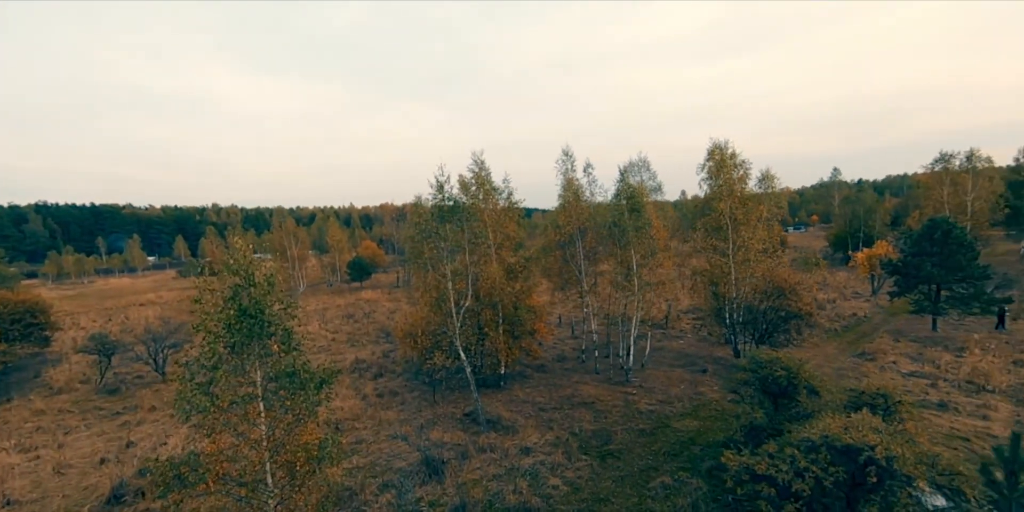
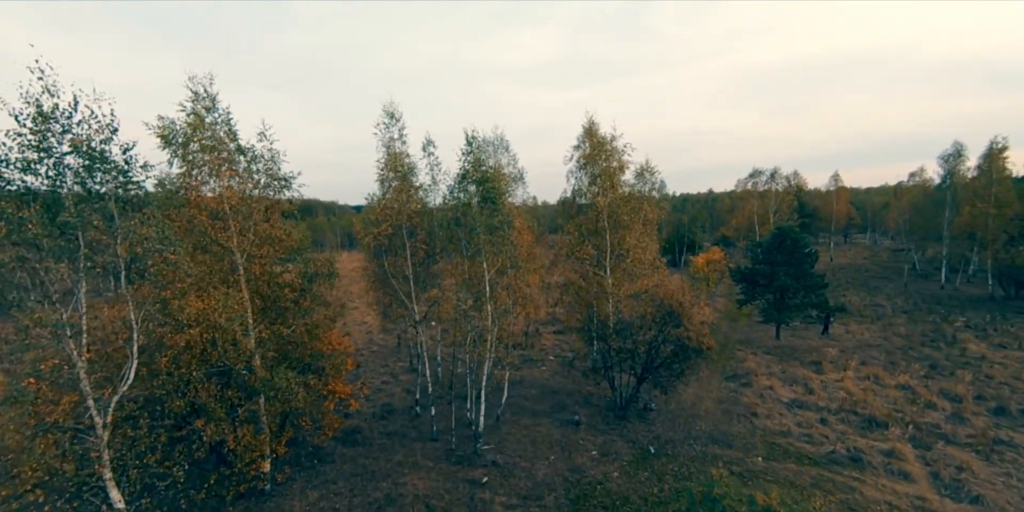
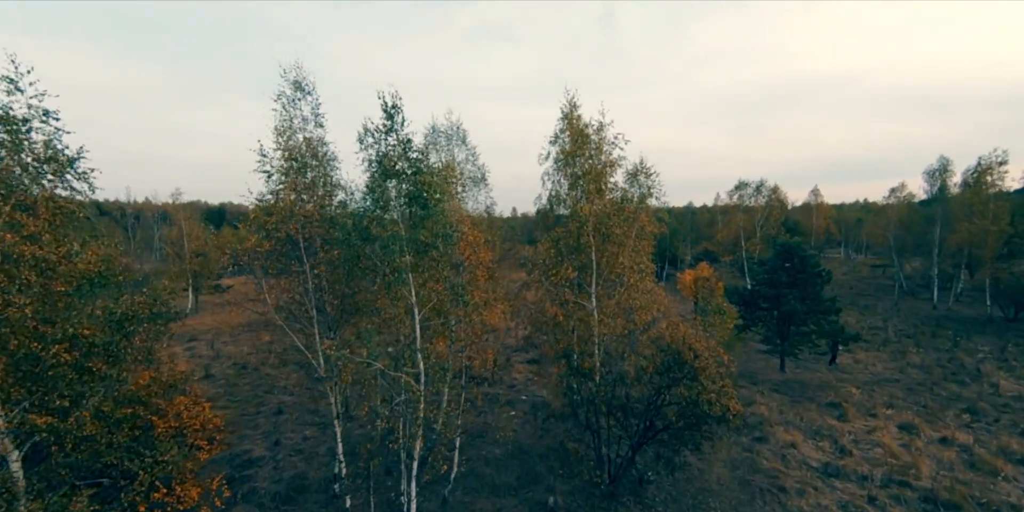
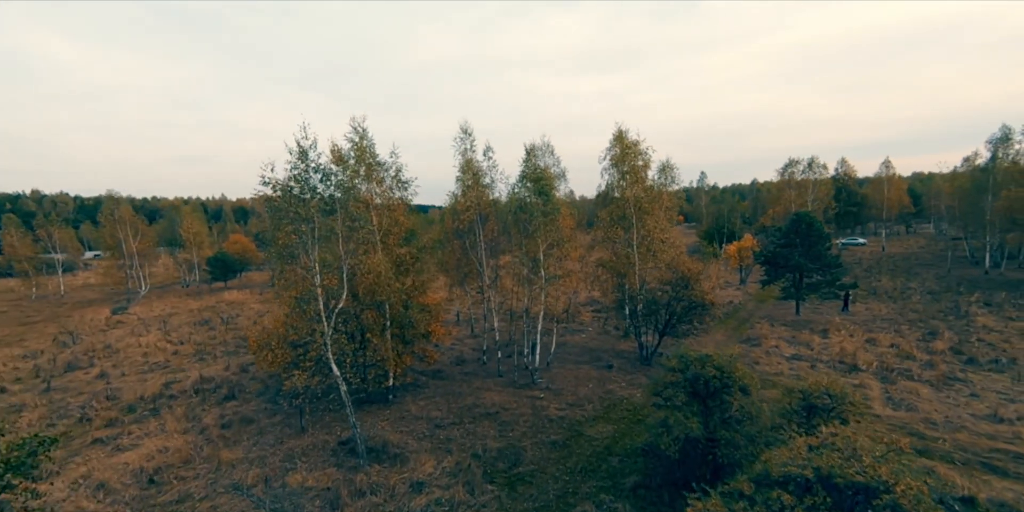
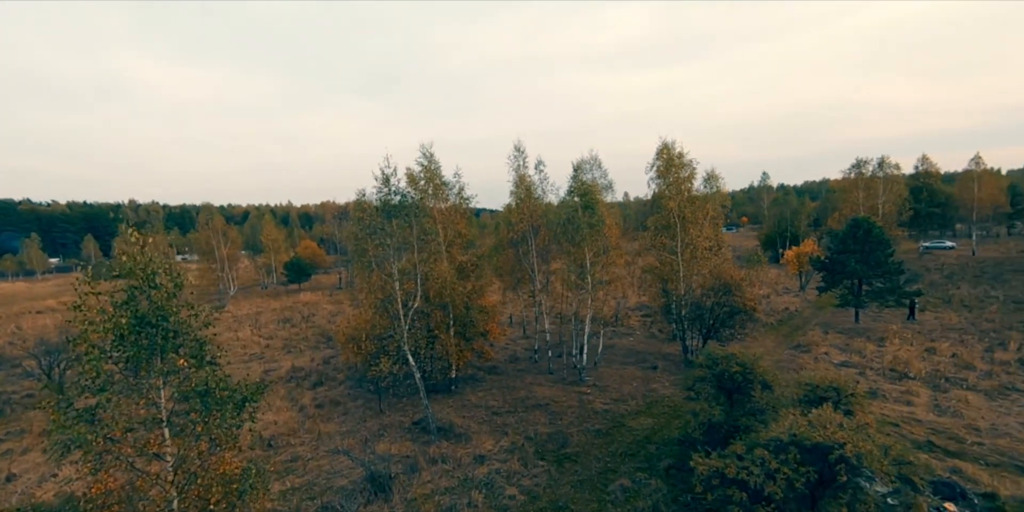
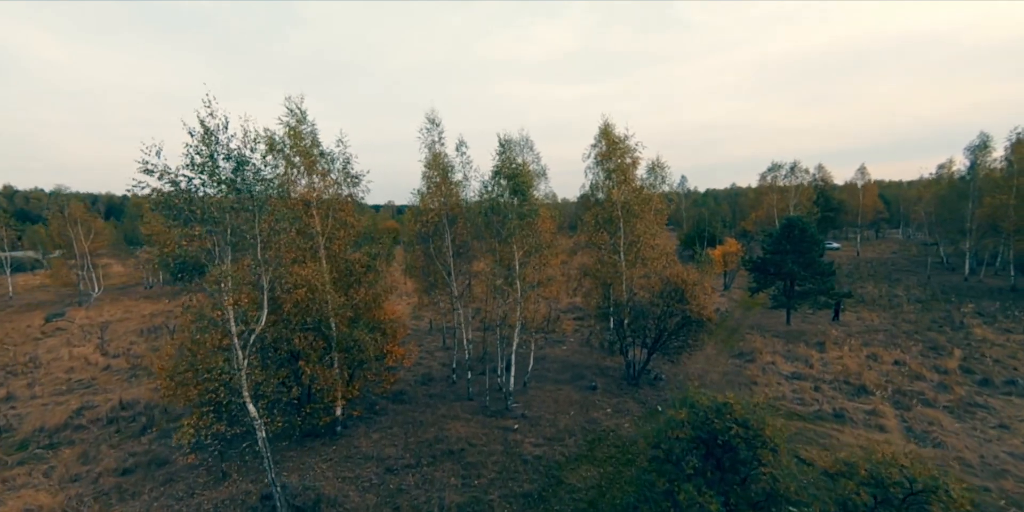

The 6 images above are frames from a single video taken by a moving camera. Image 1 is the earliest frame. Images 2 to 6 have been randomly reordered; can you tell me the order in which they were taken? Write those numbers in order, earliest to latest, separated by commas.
5, 4, 6, 2, 3
